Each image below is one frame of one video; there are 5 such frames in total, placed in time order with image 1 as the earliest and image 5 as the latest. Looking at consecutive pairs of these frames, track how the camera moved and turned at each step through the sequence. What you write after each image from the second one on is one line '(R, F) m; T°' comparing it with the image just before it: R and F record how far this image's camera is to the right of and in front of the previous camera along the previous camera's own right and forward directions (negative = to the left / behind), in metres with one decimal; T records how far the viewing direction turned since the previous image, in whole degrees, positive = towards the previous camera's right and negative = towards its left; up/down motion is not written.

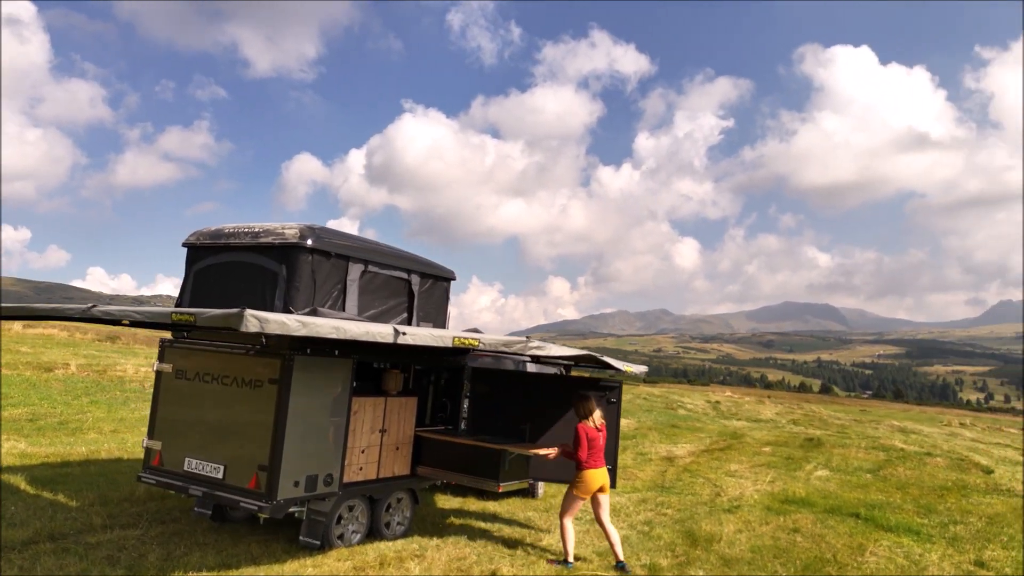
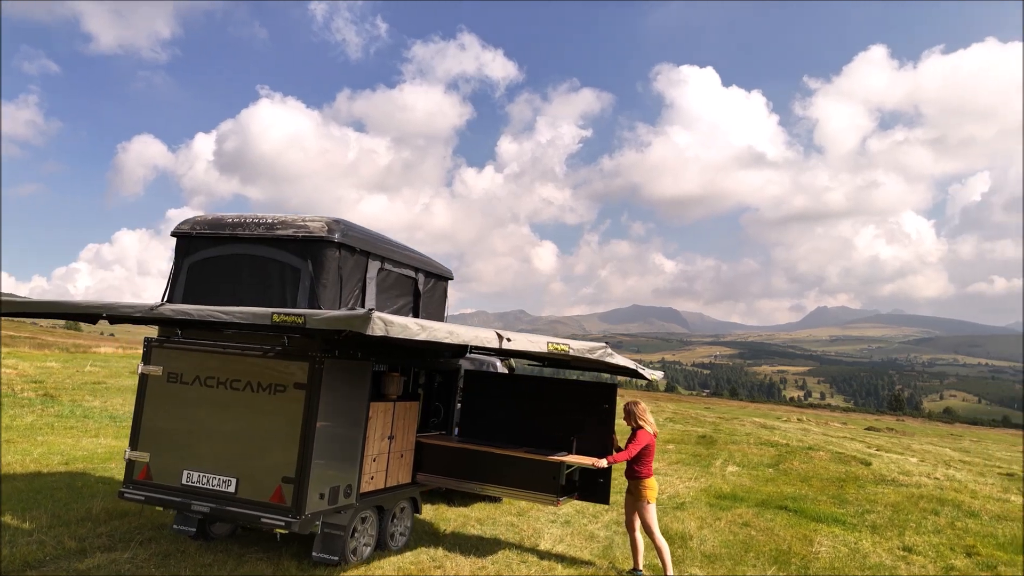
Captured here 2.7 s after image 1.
(-1.7, +0.3) m; +11°
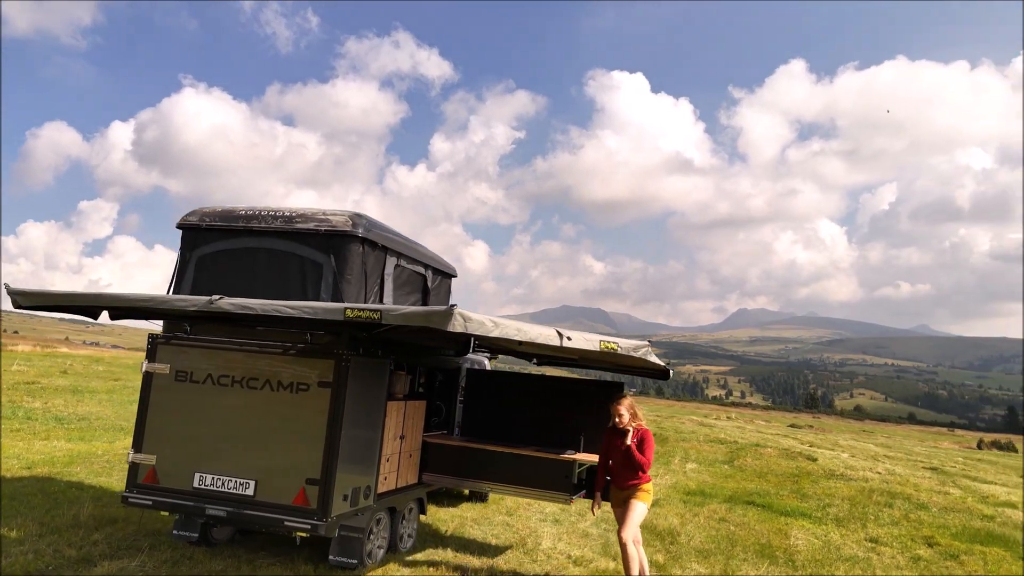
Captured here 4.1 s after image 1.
(-0.9, +0.1) m; +5°
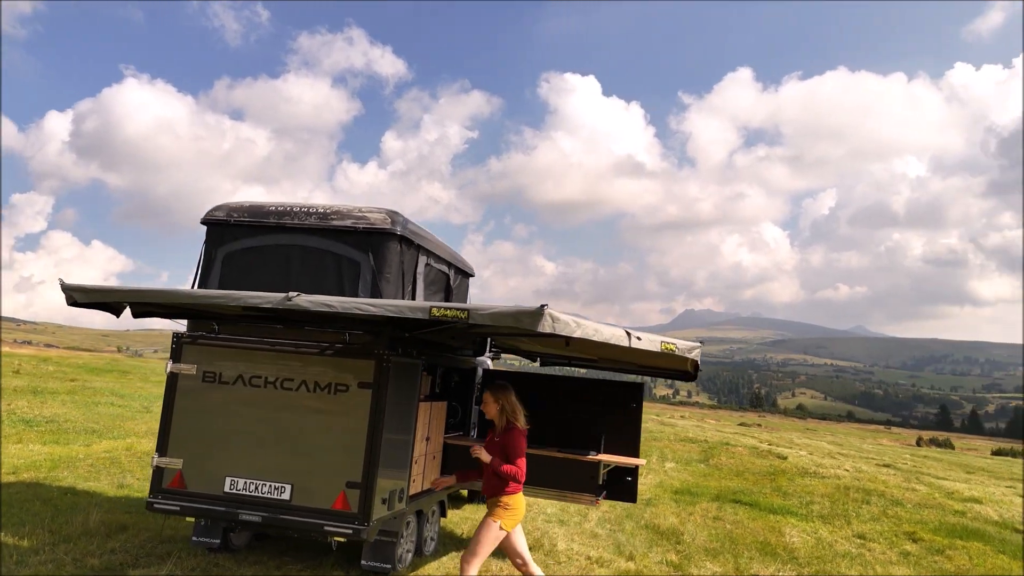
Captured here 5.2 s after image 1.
(-0.8, +0.1) m; +4°
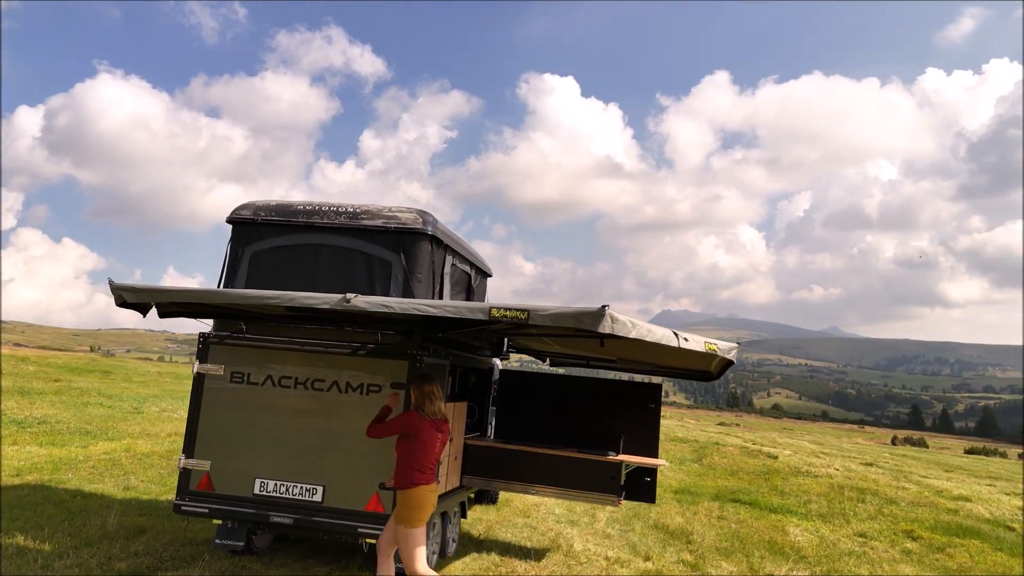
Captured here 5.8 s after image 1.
(-0.5, 0.0) m; +2°
